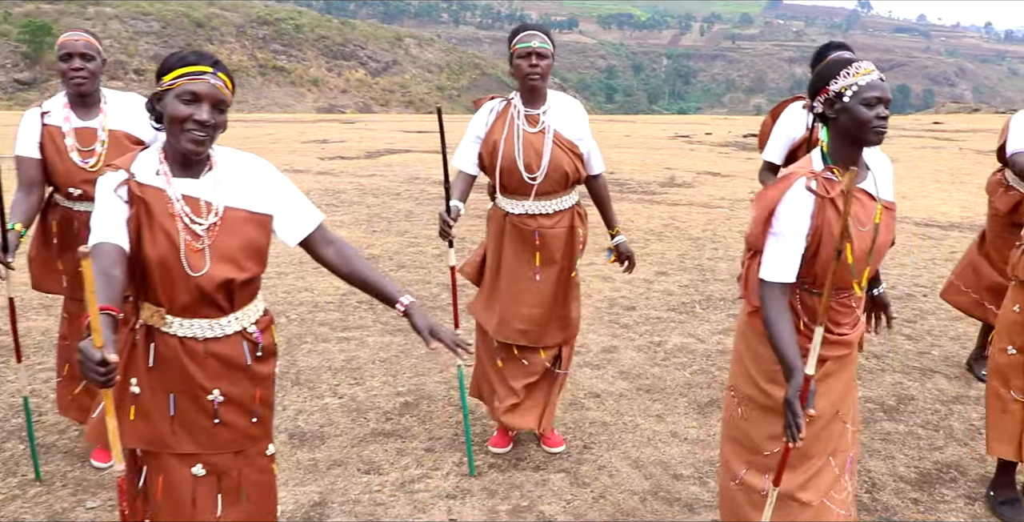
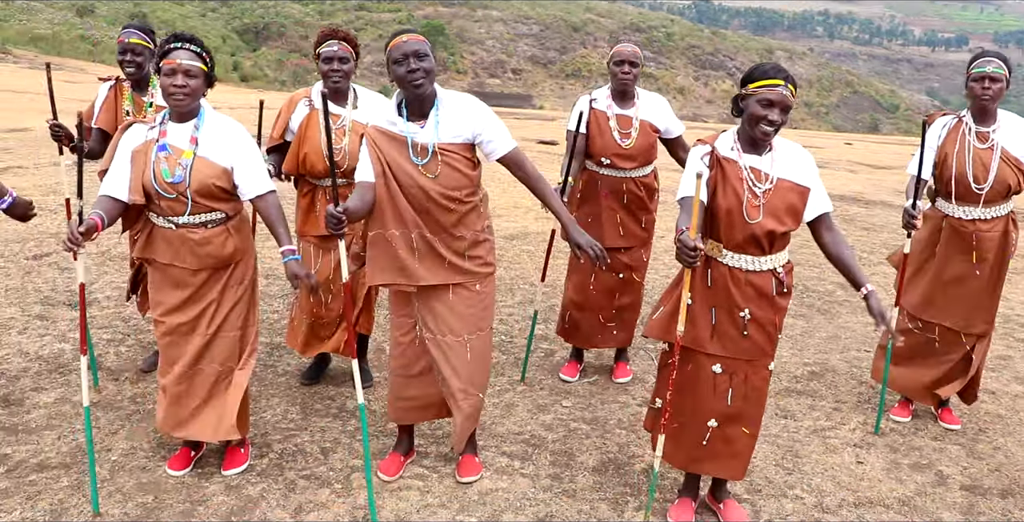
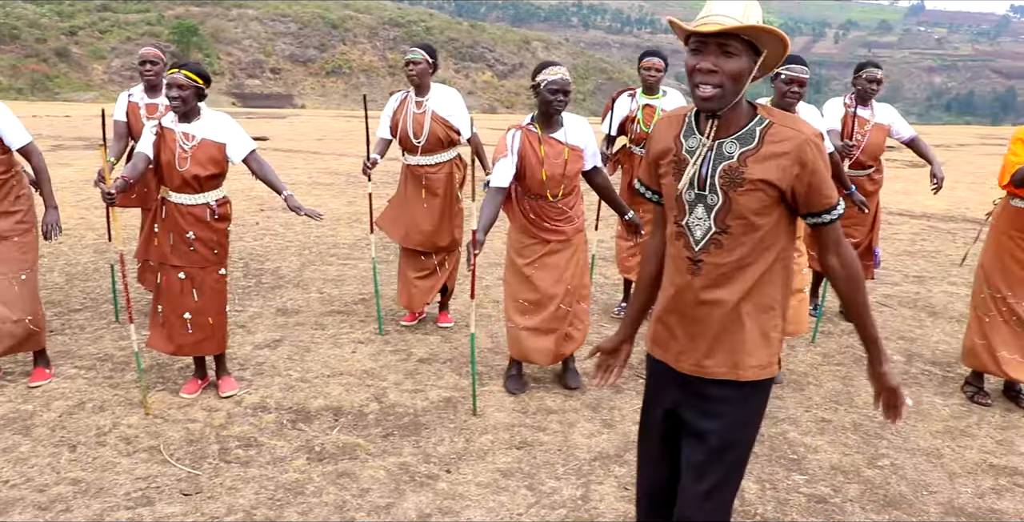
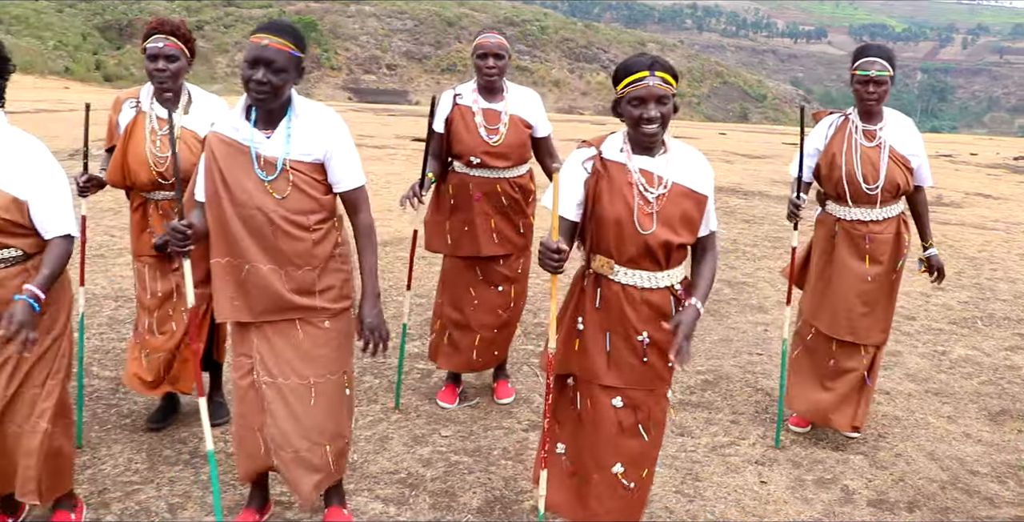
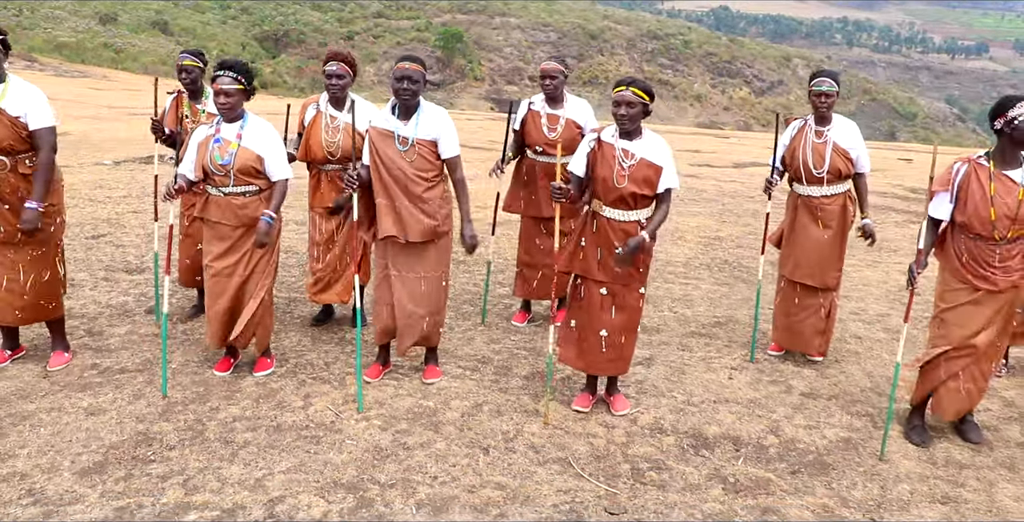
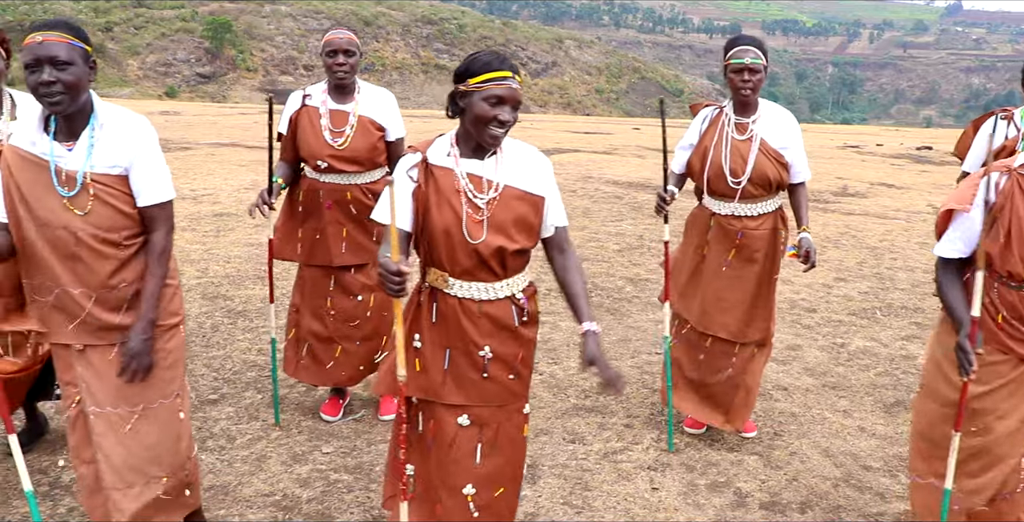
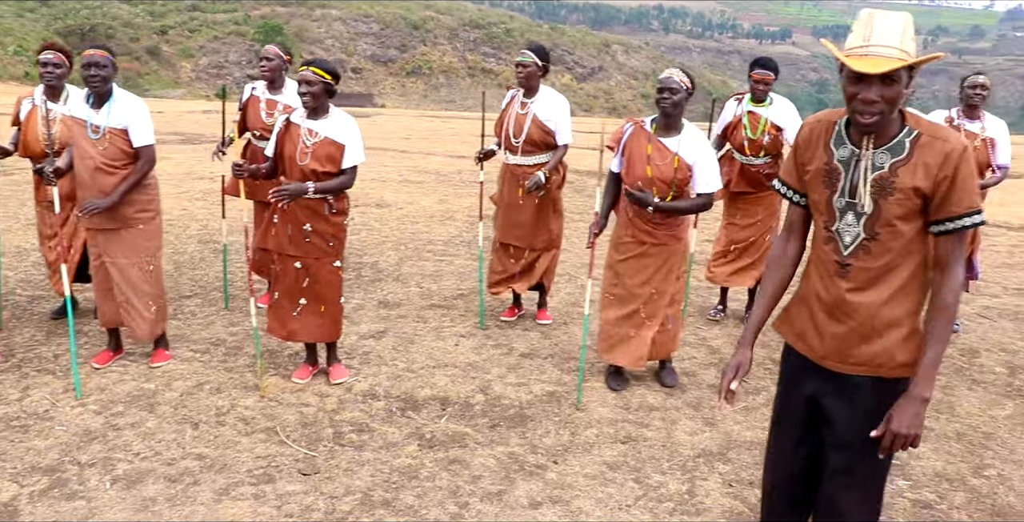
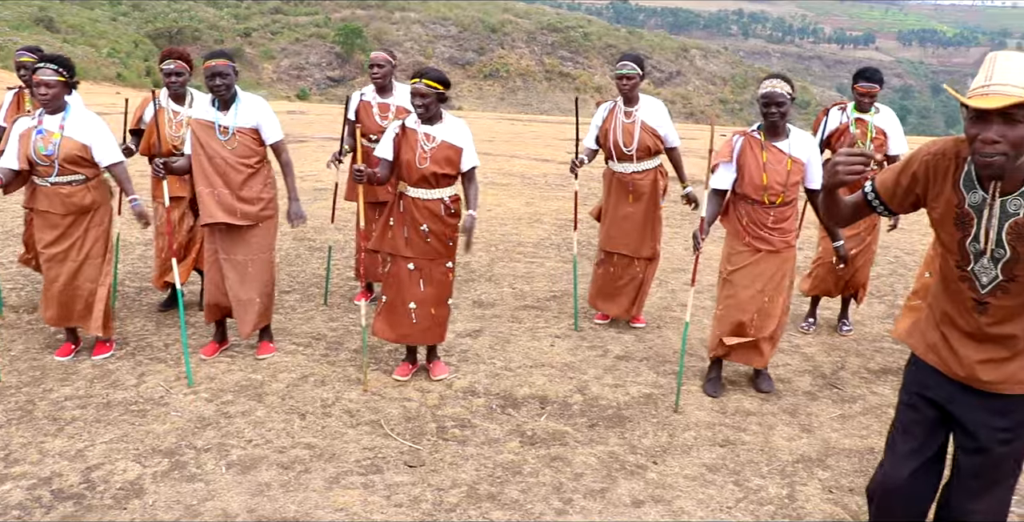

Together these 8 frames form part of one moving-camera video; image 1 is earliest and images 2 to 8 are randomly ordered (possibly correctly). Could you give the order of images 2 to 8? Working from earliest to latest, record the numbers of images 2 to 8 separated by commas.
6, 4, 2, 5, 8, 7, 3
